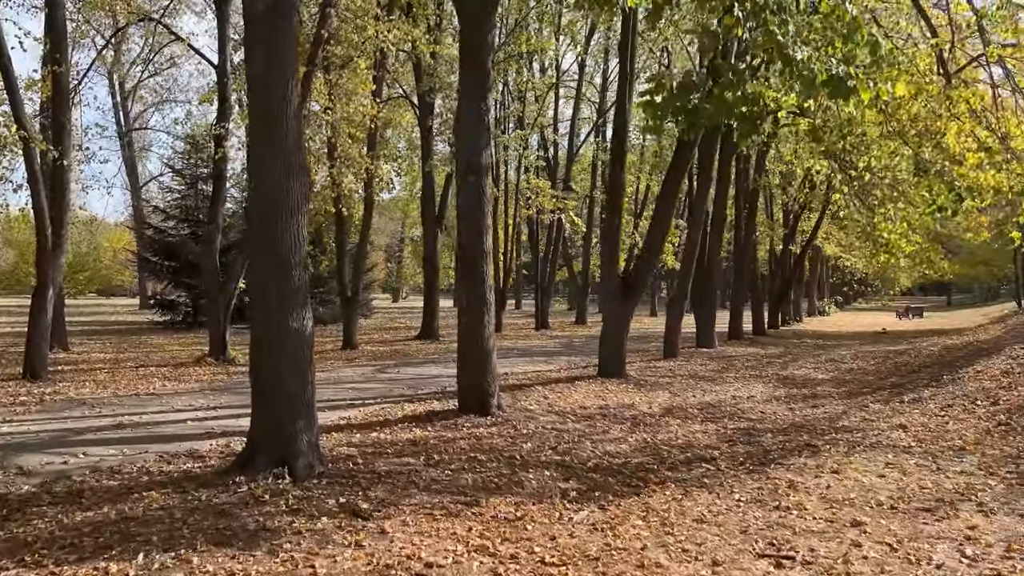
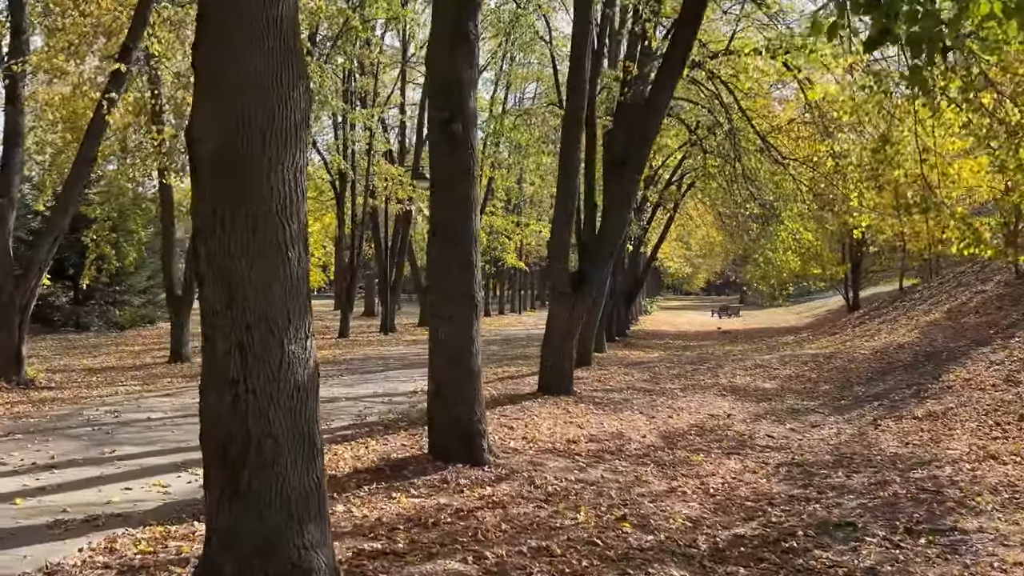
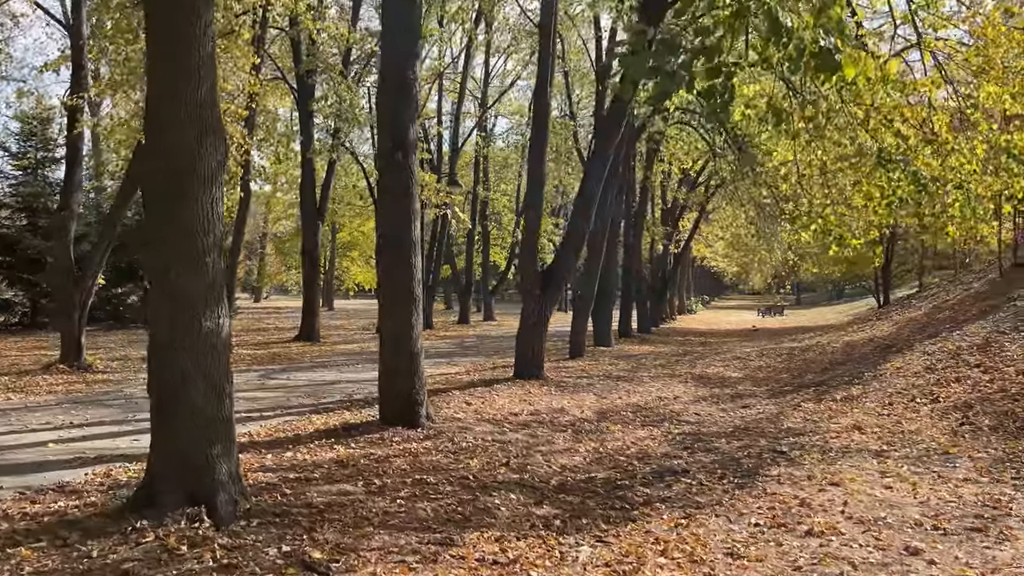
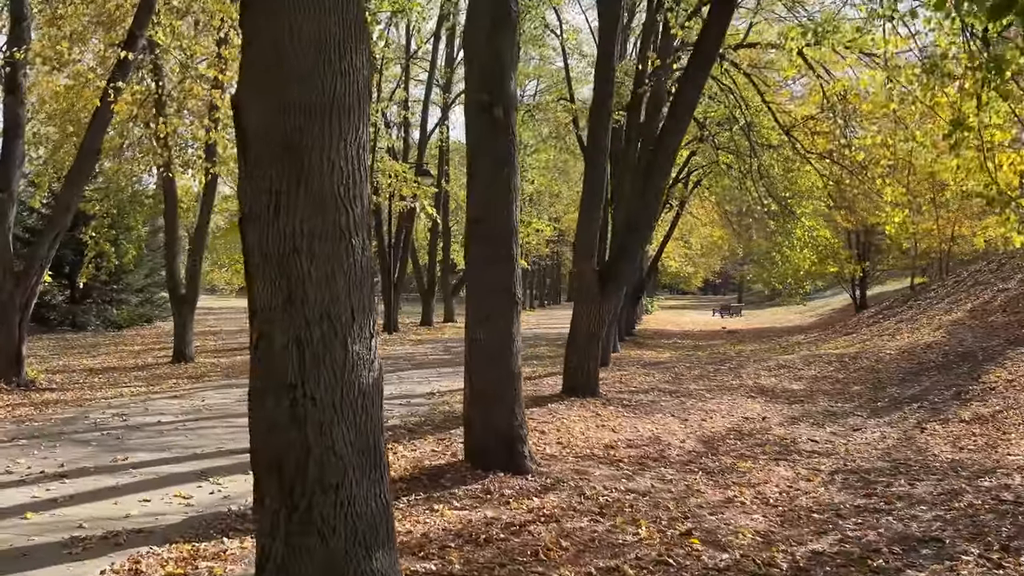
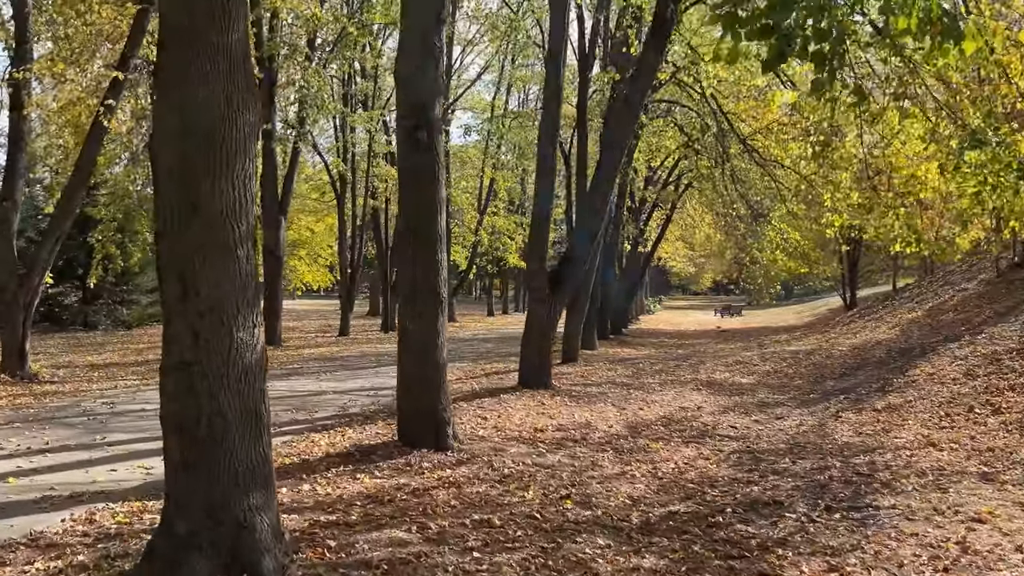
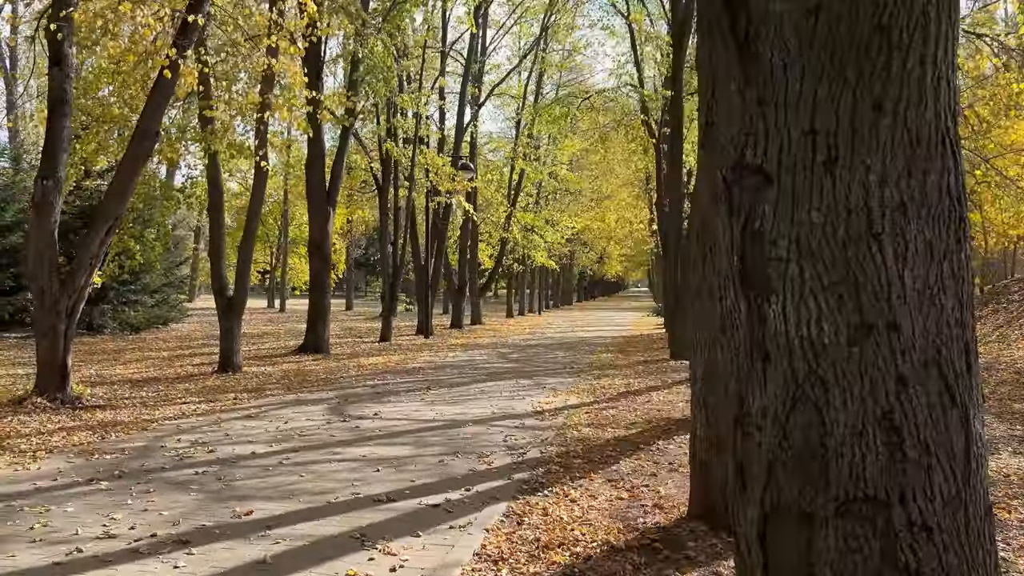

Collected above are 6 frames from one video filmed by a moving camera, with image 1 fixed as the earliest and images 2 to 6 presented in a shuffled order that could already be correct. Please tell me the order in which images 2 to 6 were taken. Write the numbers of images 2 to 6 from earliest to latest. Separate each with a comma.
3, 5, 2, 4, 6
